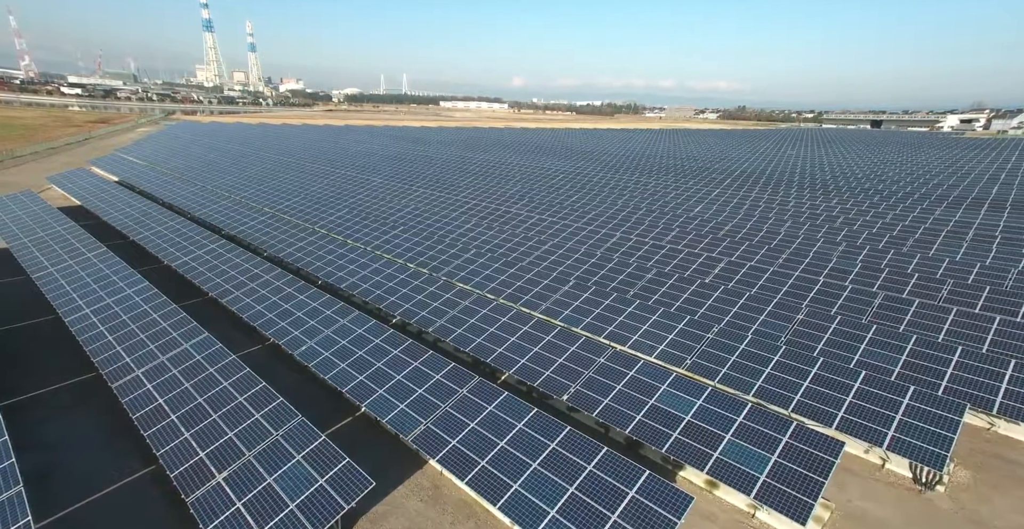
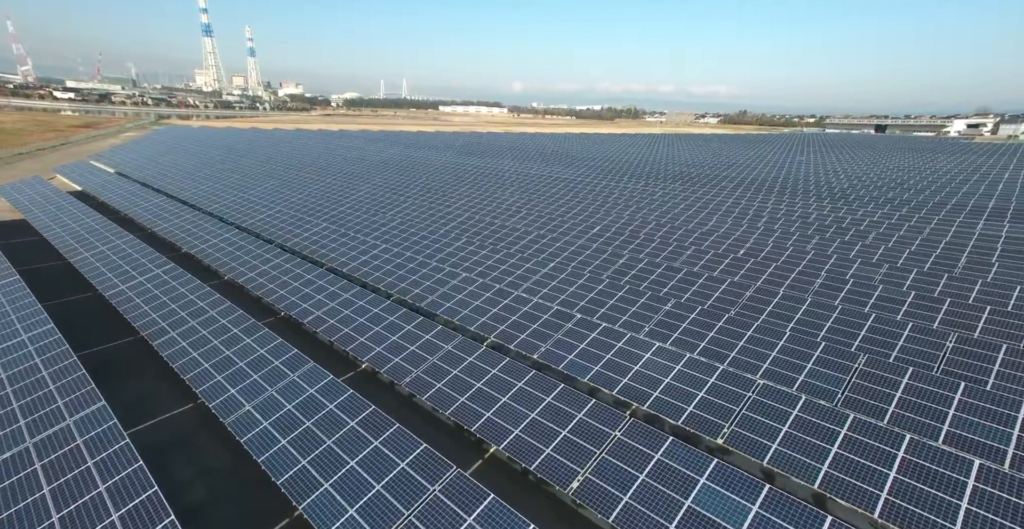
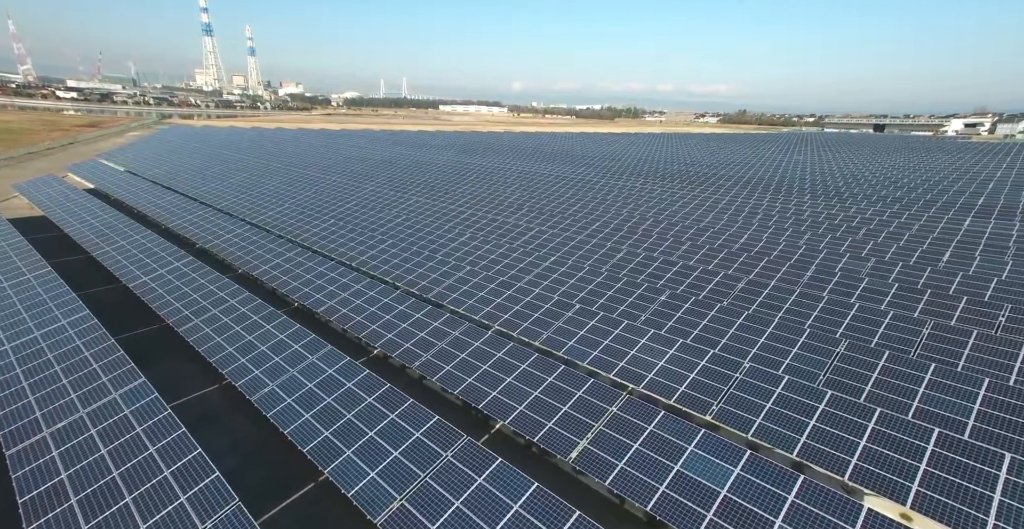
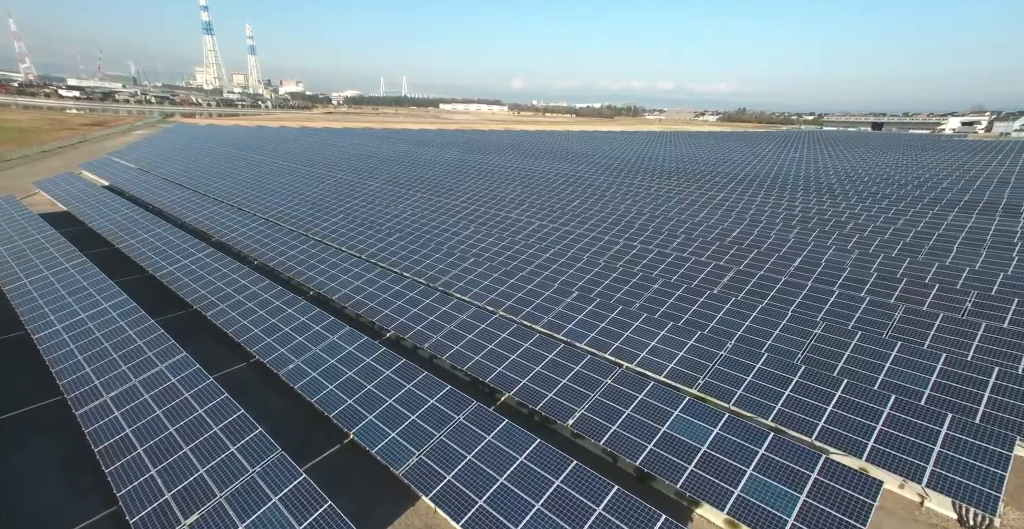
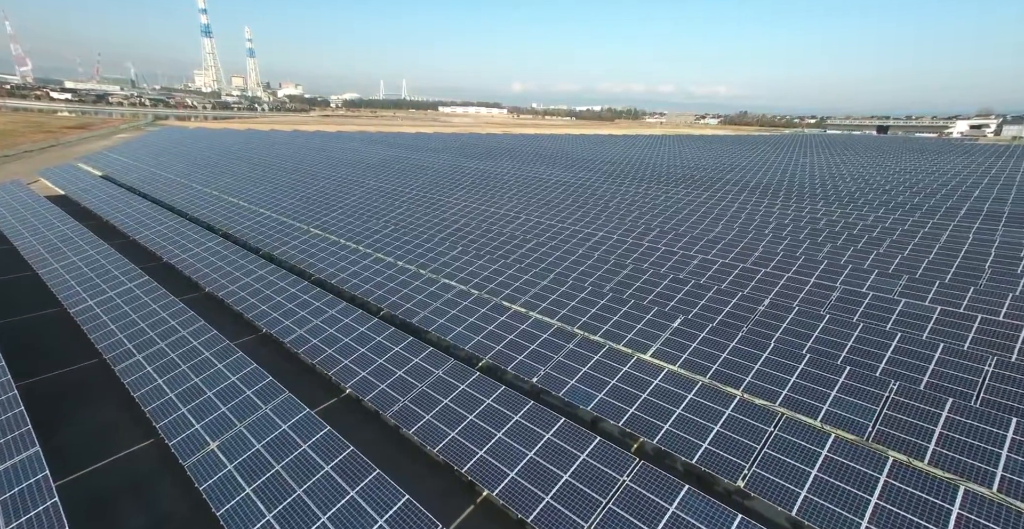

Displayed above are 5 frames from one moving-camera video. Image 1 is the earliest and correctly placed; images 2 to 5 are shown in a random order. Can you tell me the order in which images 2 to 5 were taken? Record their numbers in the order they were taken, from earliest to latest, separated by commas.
4, 3, 2, 5
